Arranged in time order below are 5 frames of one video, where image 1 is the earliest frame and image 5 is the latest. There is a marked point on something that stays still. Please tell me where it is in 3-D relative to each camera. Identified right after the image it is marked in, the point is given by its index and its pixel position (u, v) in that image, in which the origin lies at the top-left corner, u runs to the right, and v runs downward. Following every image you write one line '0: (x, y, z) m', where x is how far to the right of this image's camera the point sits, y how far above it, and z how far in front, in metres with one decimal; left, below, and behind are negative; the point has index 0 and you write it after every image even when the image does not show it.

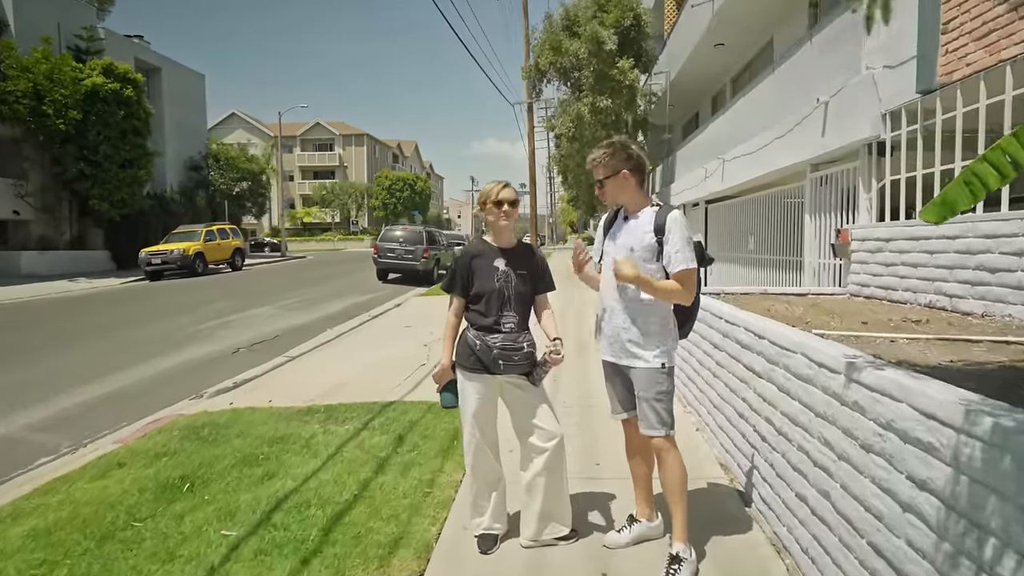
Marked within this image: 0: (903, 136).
0: (+3.6, +1.4, +5.9) m
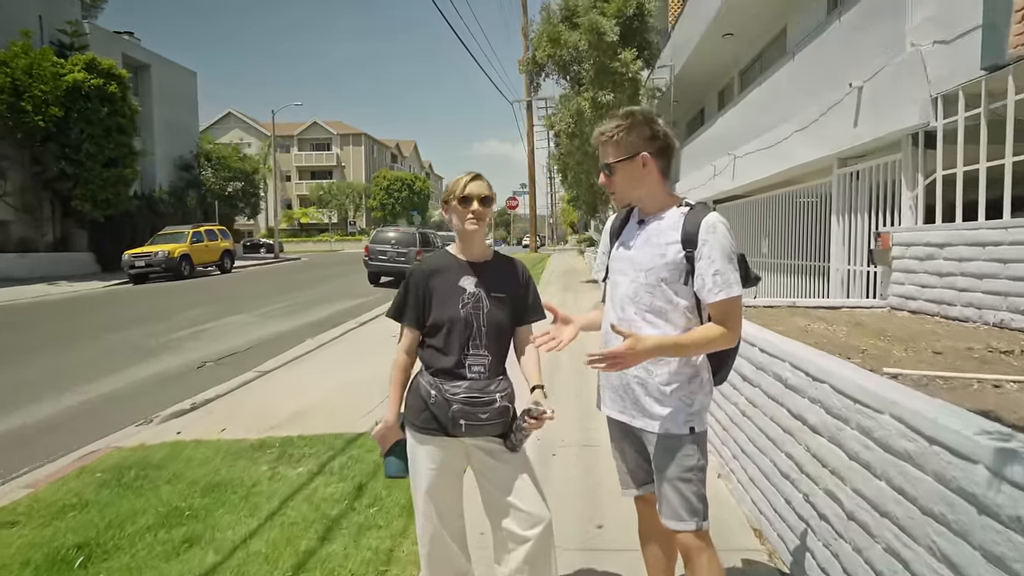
0: (+3.5, +1.3, +5.0) m
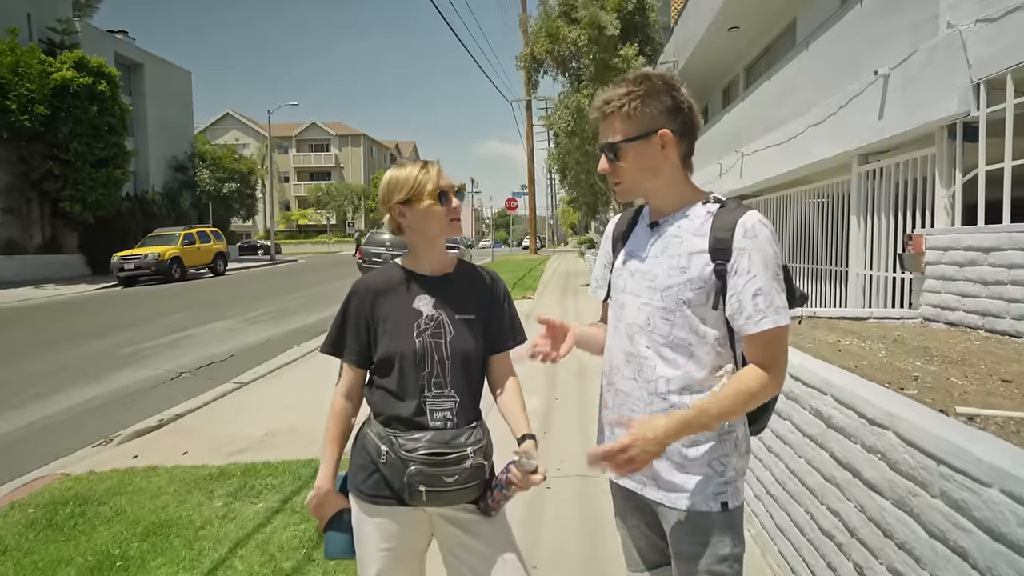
0: (+3.4, +1.2, +4.4) m
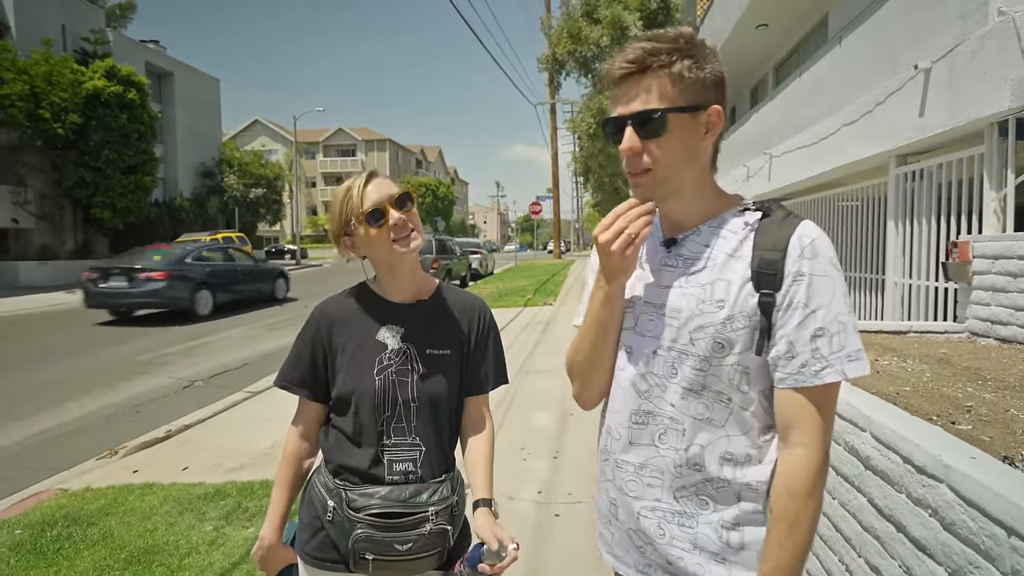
0: (+3.4, +1.1, +4.0) m
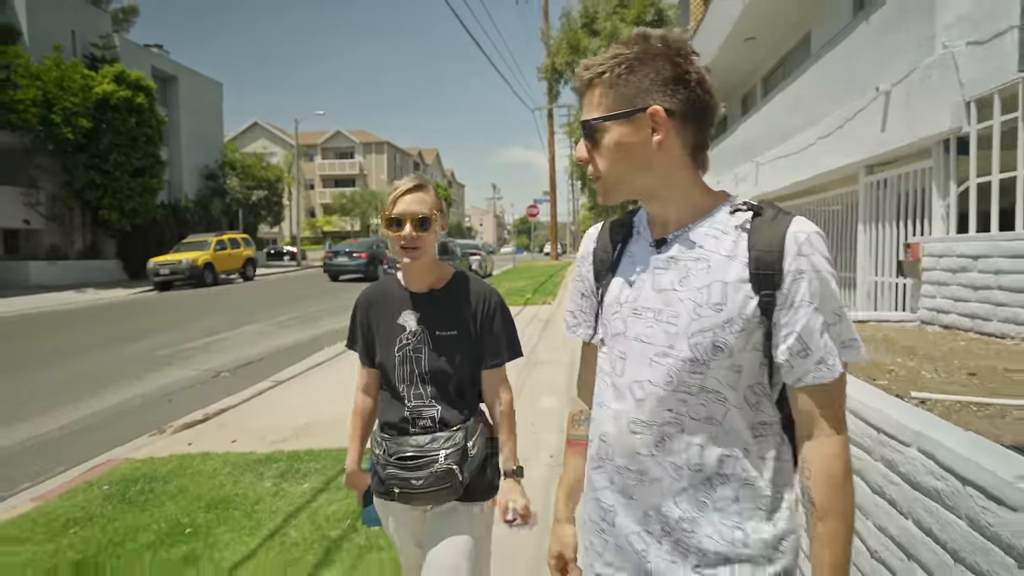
0: (+3.5, +1.2, +4.7) m
